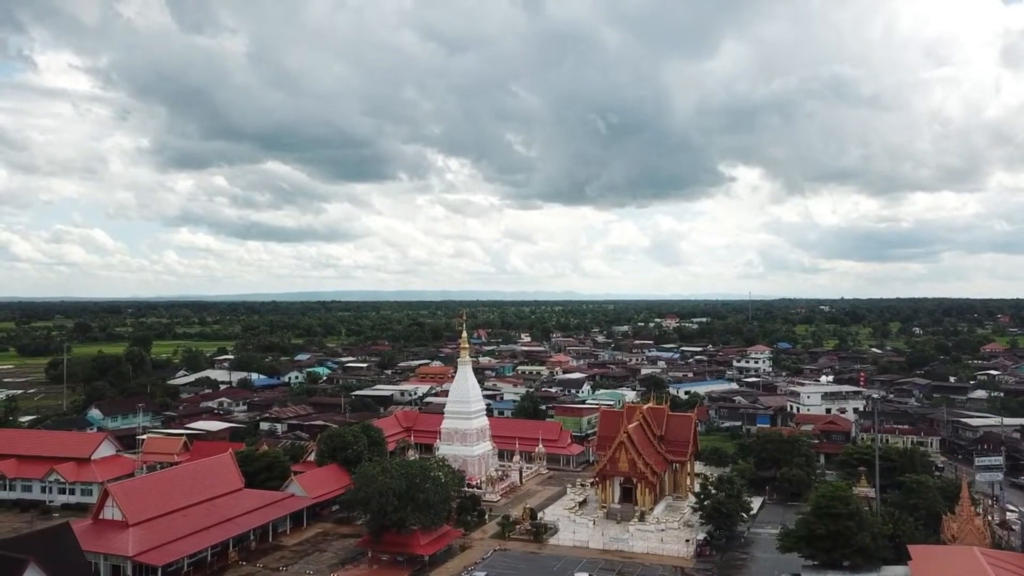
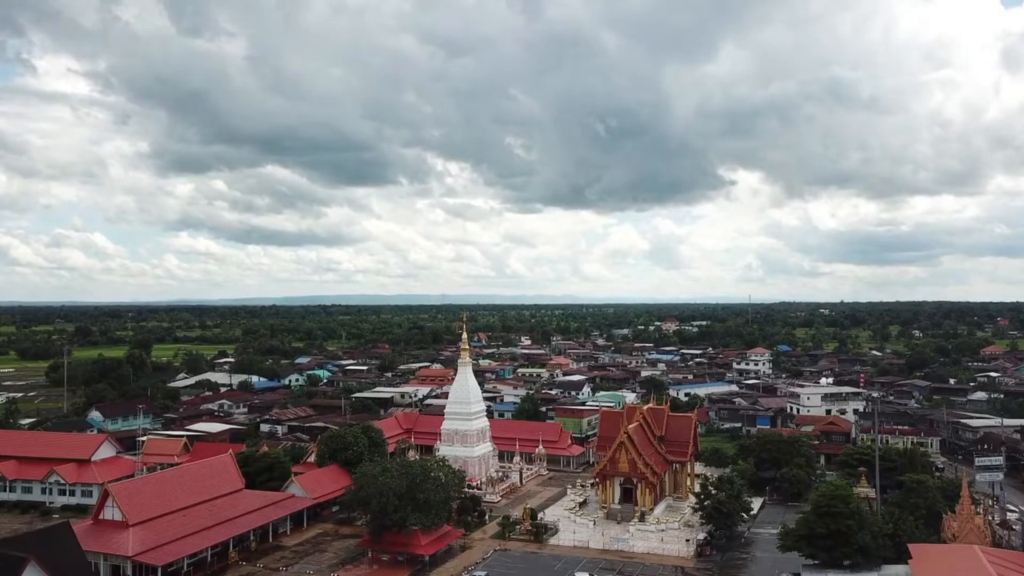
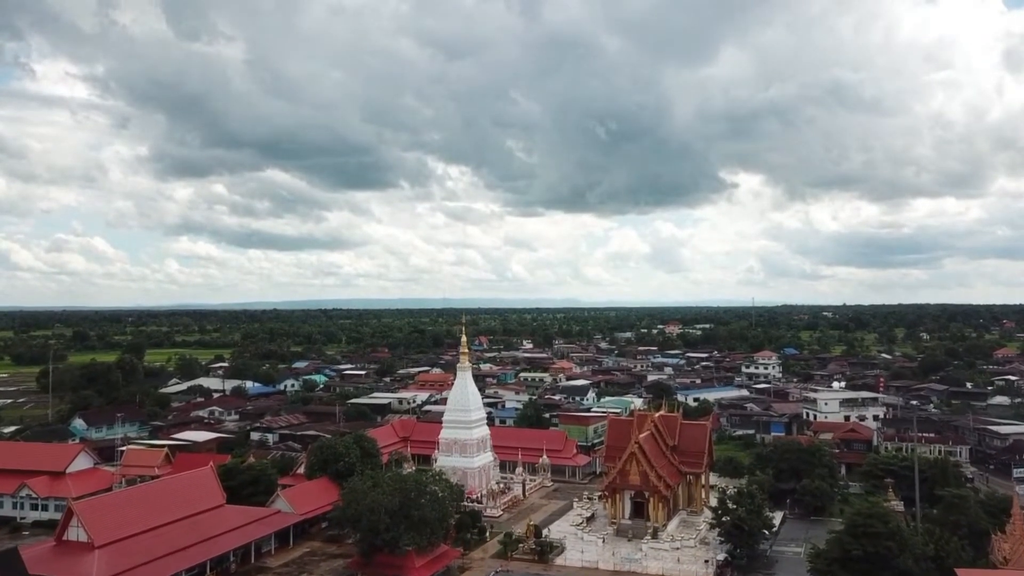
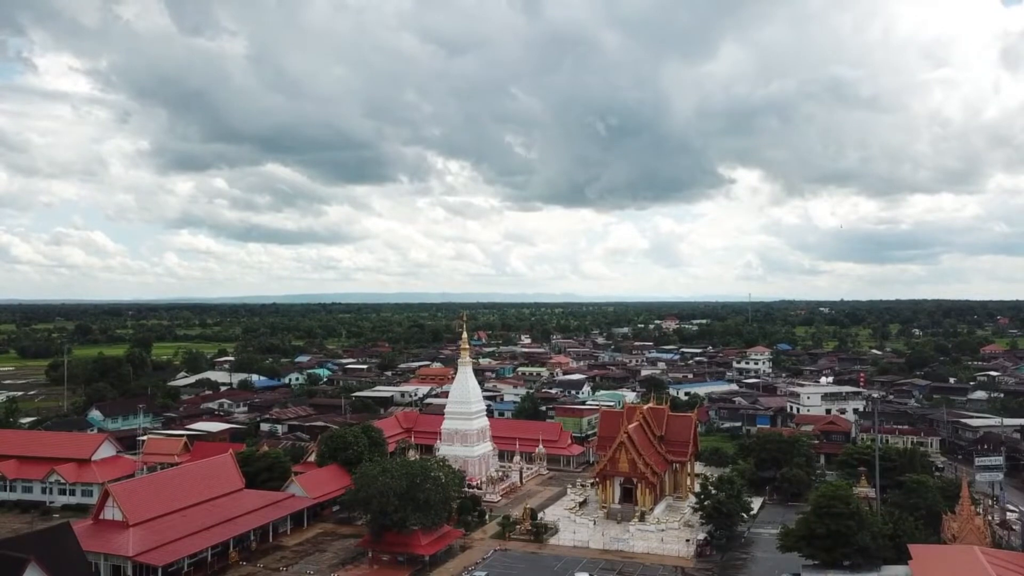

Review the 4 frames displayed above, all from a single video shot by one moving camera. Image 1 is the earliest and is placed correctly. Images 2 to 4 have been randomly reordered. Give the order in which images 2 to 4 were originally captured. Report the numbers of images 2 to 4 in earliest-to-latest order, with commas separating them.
4, 2, 3
